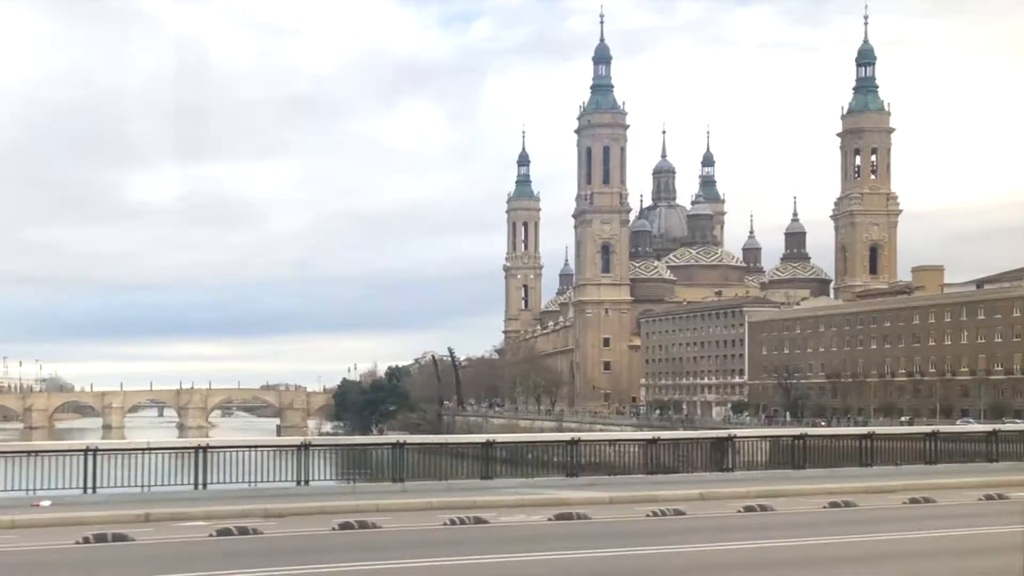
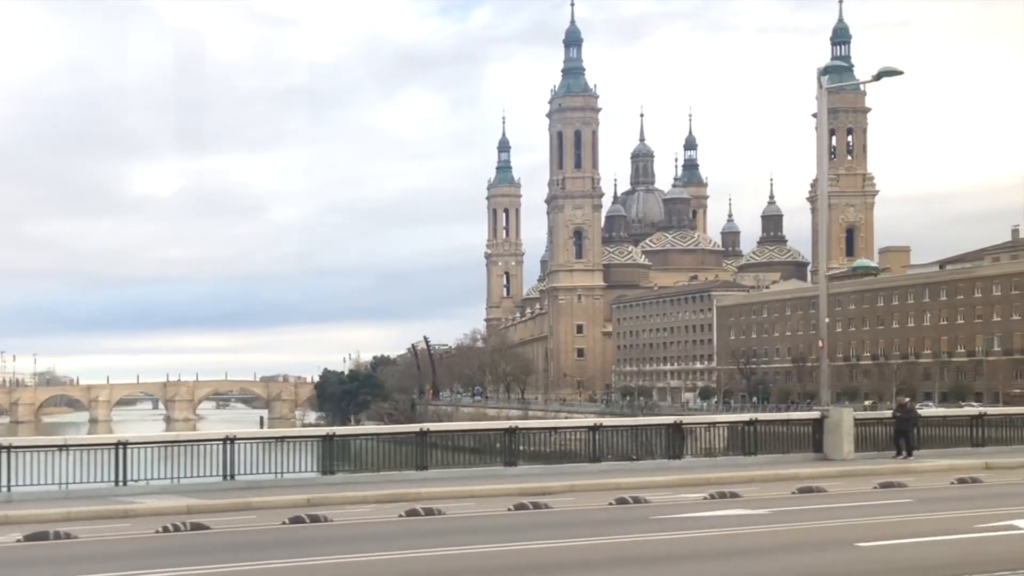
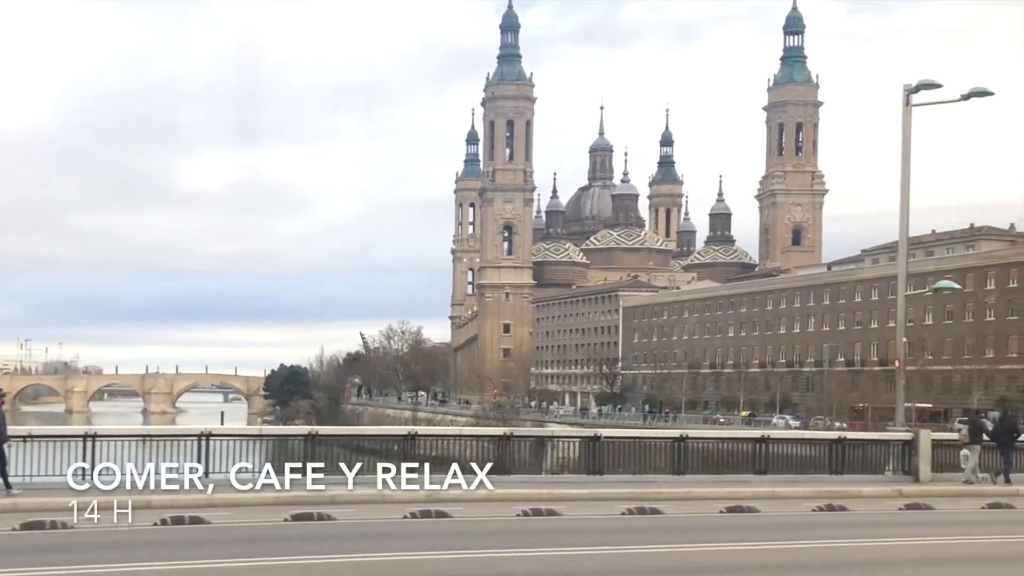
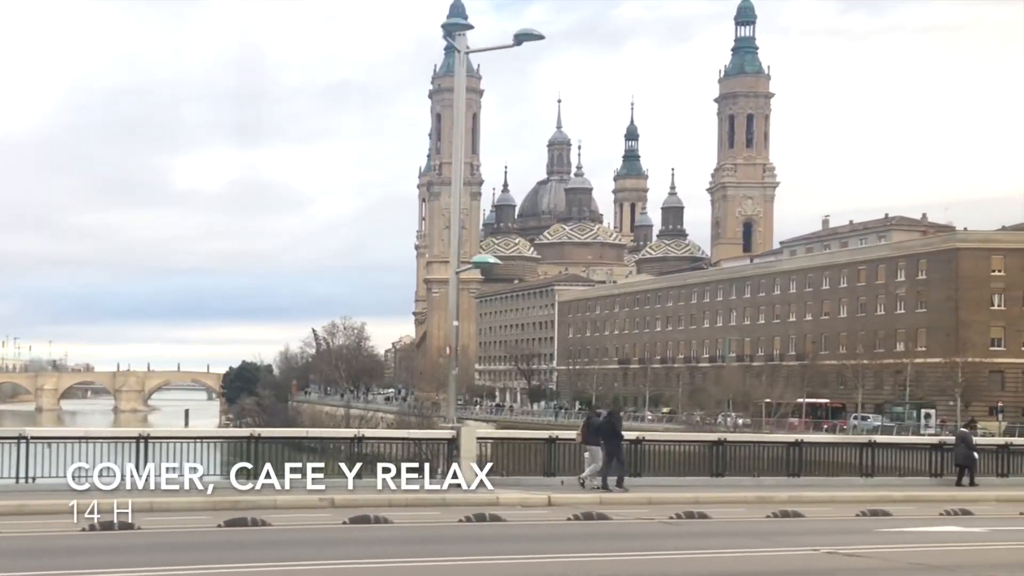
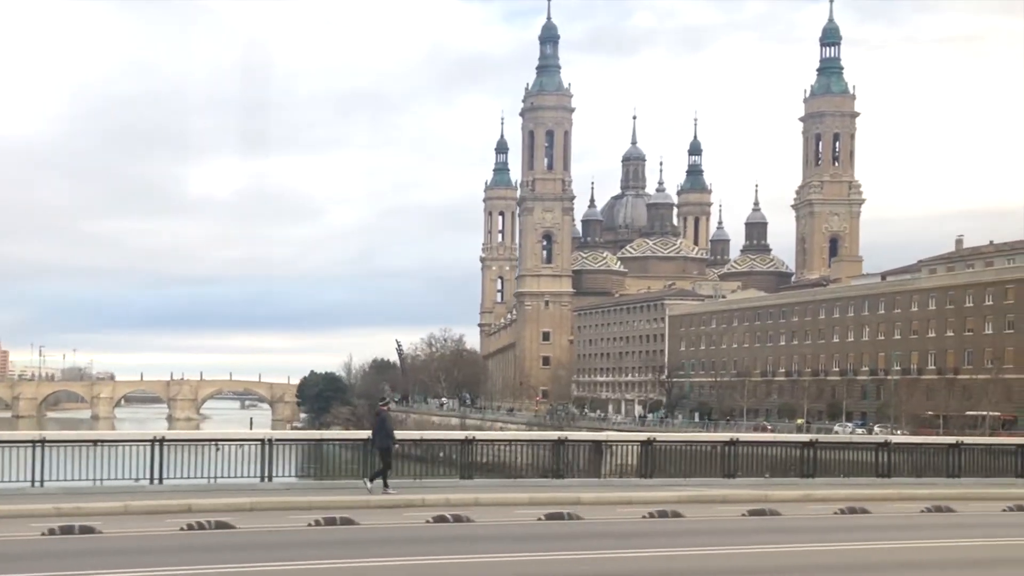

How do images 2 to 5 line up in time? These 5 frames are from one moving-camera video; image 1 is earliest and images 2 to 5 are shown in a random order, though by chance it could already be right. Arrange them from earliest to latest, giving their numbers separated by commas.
2, 5, 3, 4
